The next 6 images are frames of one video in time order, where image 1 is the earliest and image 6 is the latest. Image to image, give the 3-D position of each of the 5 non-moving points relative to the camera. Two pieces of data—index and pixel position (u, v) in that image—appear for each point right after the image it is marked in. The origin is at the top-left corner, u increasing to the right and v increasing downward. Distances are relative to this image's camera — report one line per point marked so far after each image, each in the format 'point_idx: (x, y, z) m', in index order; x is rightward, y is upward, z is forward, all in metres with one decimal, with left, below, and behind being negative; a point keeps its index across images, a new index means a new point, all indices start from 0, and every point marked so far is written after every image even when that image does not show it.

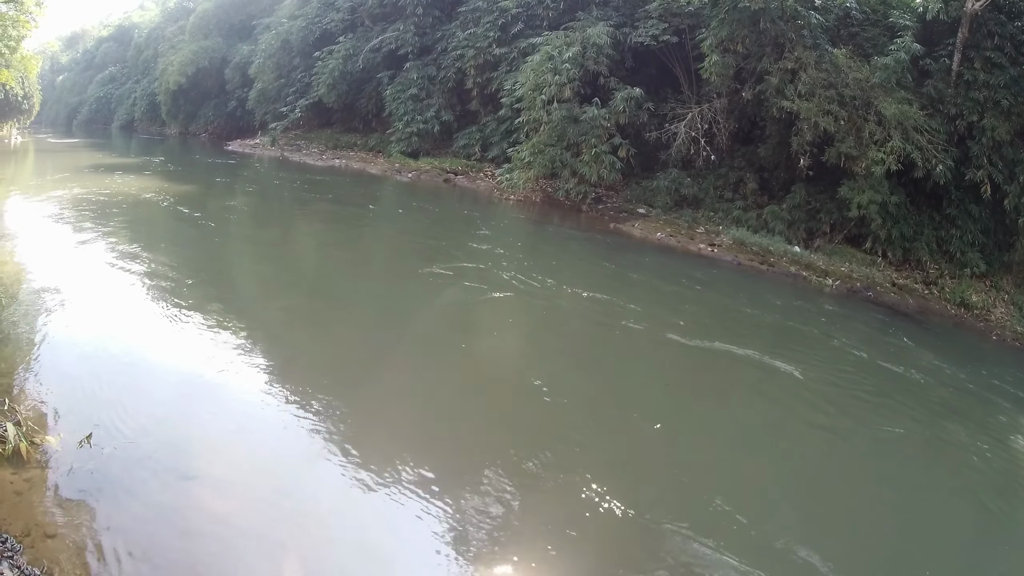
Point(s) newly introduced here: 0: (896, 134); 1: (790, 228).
0: (+6.0, +2.5, +10.2) m
1: (+4.9, +1.1, +11.5) m
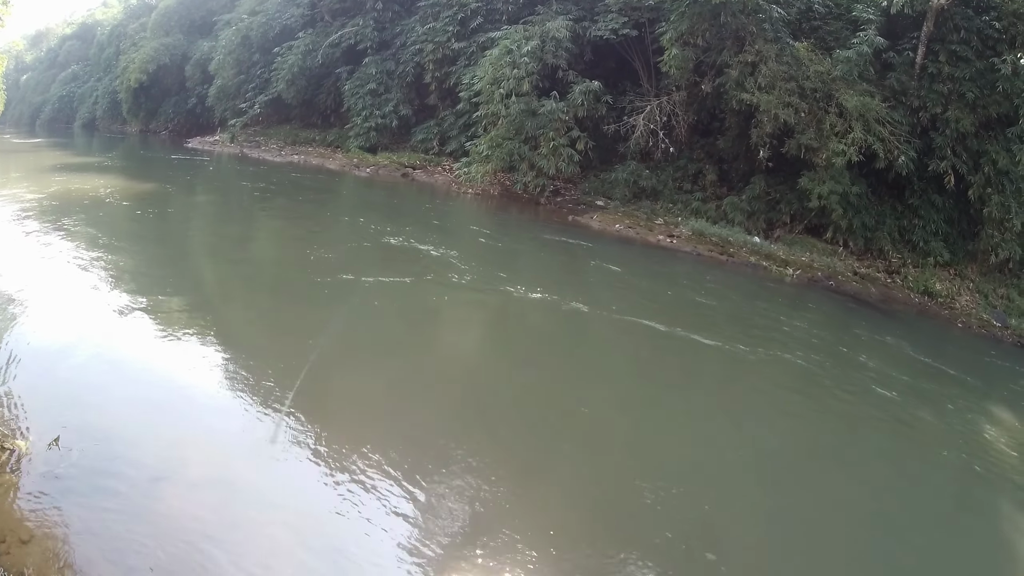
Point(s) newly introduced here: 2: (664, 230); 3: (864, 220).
0: (+5.5, +2.6, +10.3) m
1: (+4.4, +1.3, +11.6) m
2: (+2.8, +1.1, +11.5) m
3: (+5.9, +1.2, +10.9) m
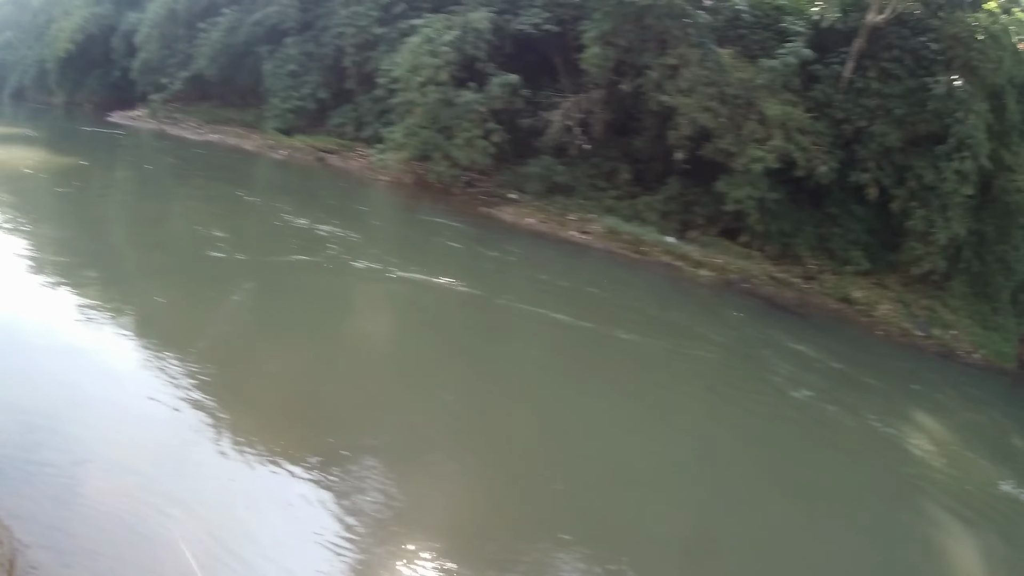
0: (+4.5, +2.5, +10.5) m
1: (+3.3, +1.2, +11.8) m
2: (+1.7, +1.1, +11.6) m
3: (+4.8, +1.1, +11.2) m
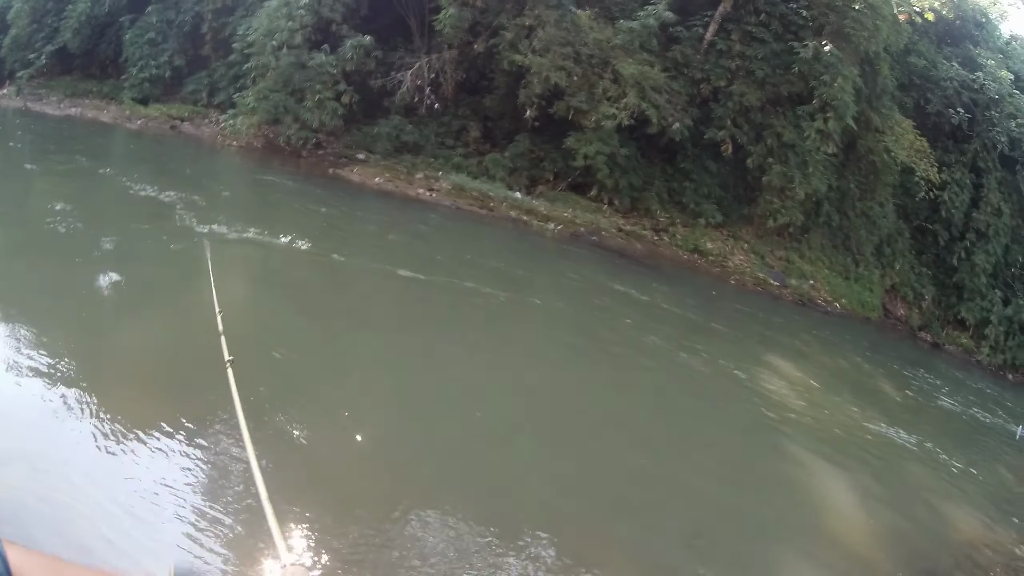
0: (+2.7, +3.2, +10.9) m
1: (+1.4, +1.9, +12.2) m
2: (-0.1, +1.7, +11.9) m
3: (+3.0, +1.7, +11.6) m
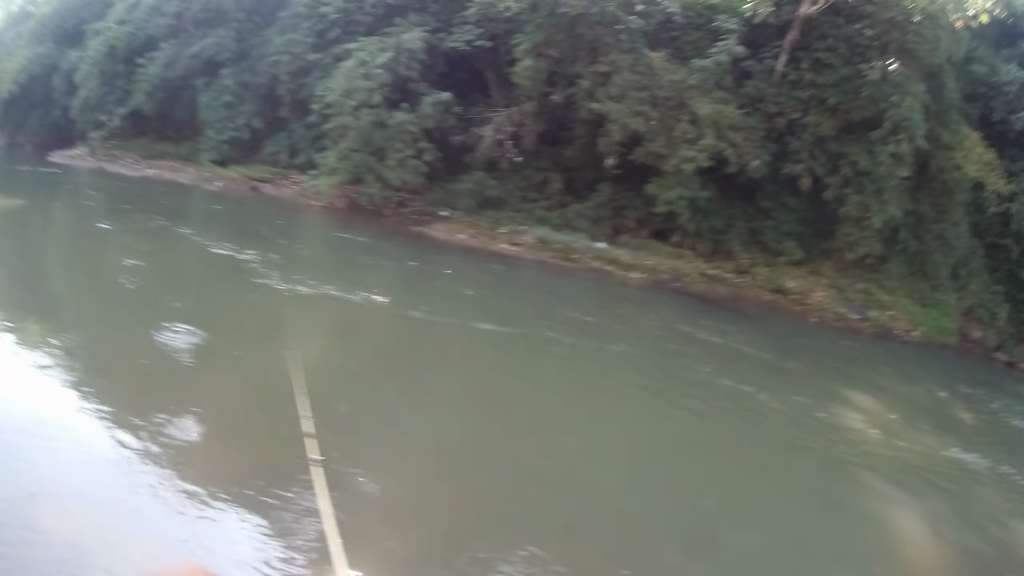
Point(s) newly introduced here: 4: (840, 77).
0: (+3.6, +2.7, +10.7) m
1: (+2.4, +1.3, +12.0) m
2: (+0.9, +1.0, +11.8) m
3: (+4.0, +1.2, +11.4) m
4: (+5.6, +3.6, +10.9) m
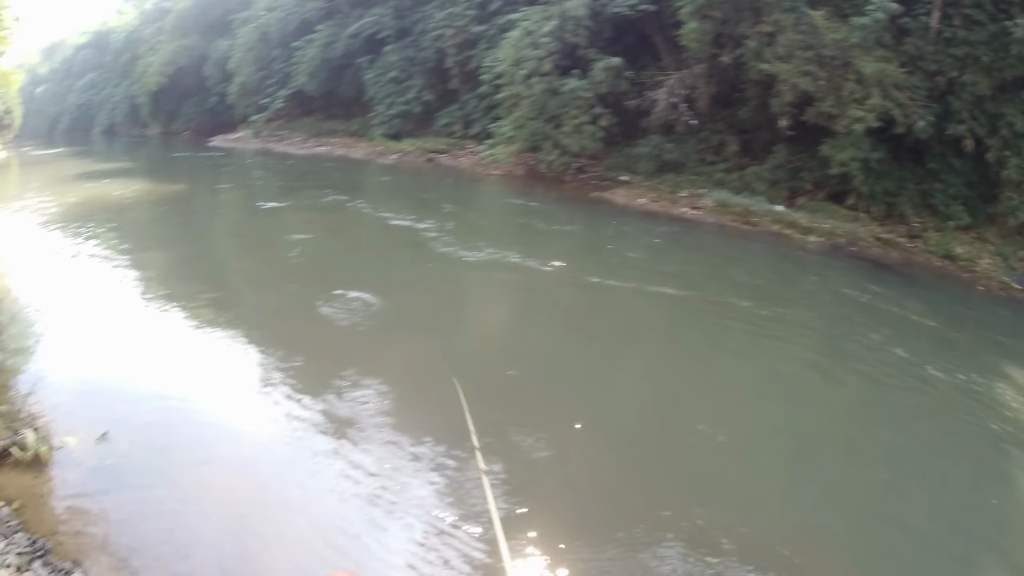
0: (+5.7, +3.1, +10.2) m
1: (+4.7, +1.7, +11.6) m
2: (+3.1, +1.5, +11.5) m
3: (+6.2, +1.7, +10.9) m
4: (+7.6, +4.1, +10.2) m
